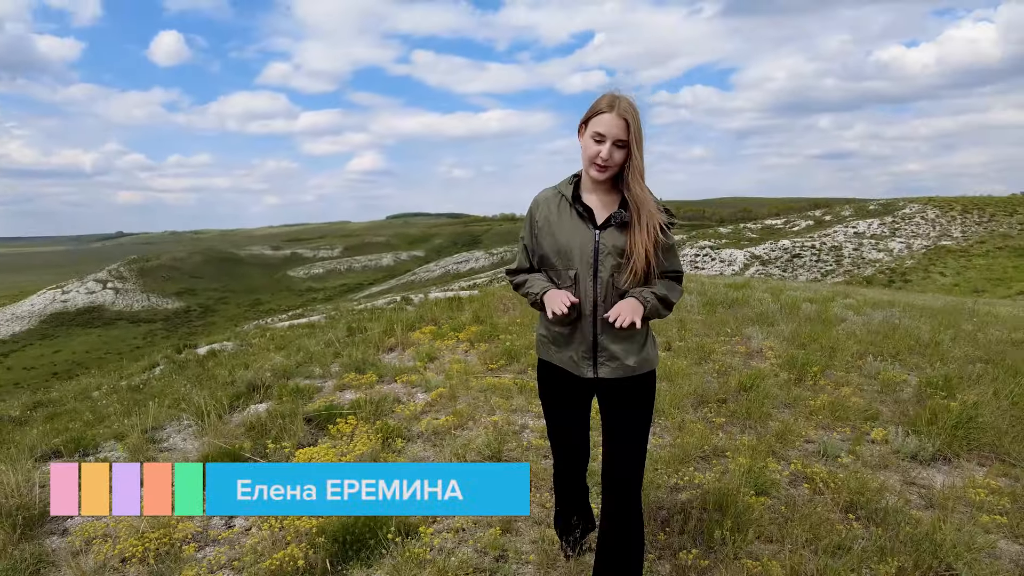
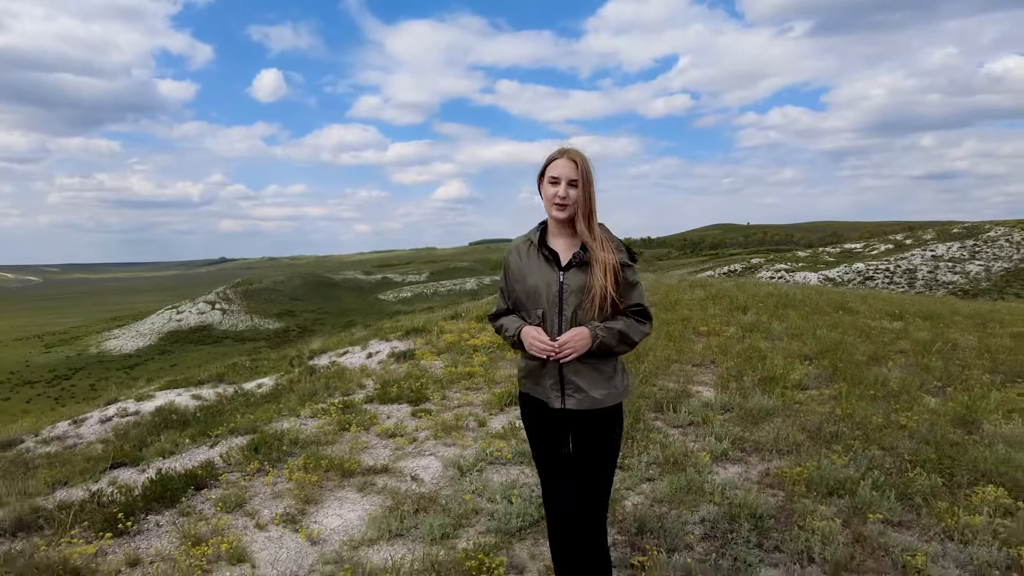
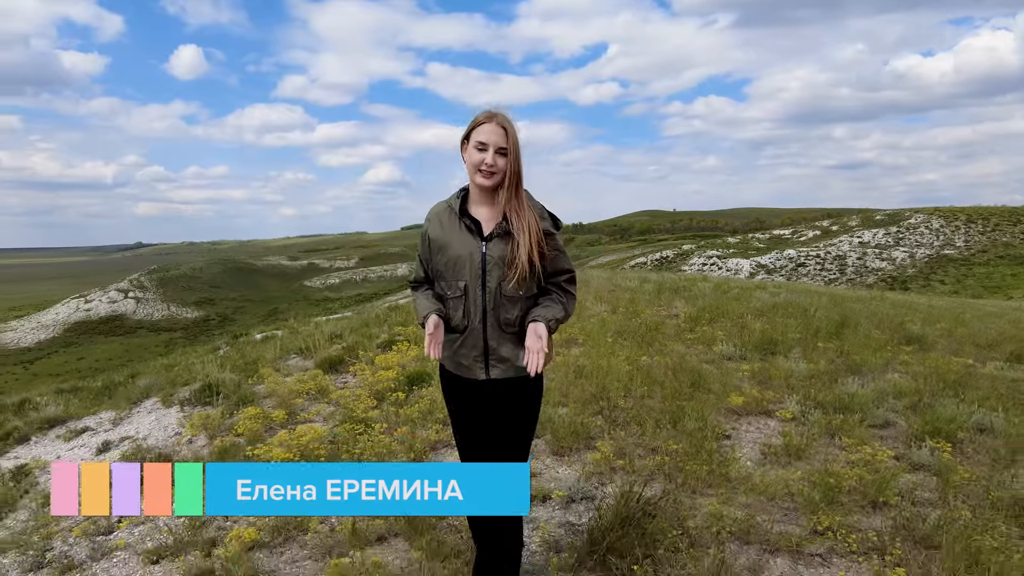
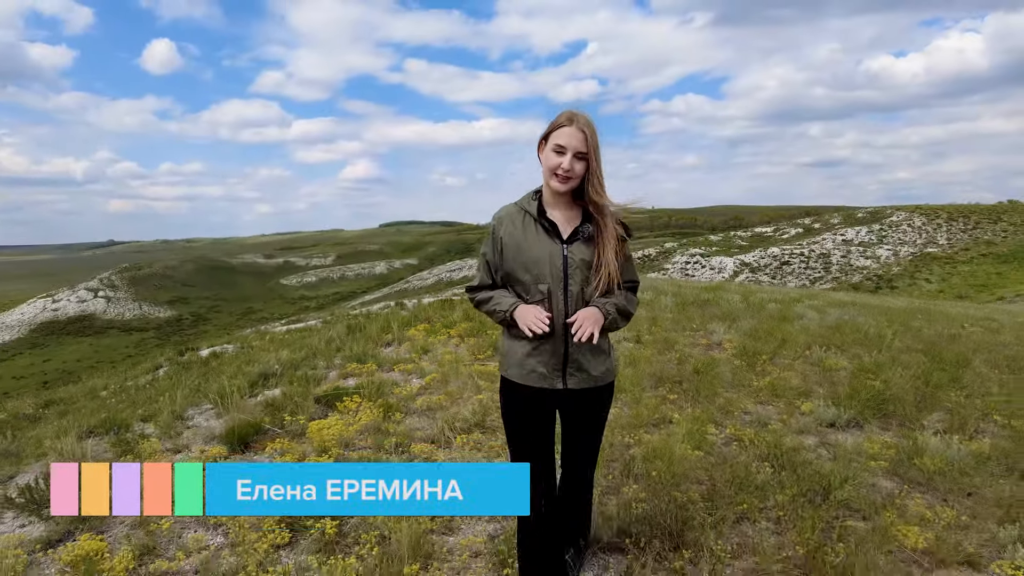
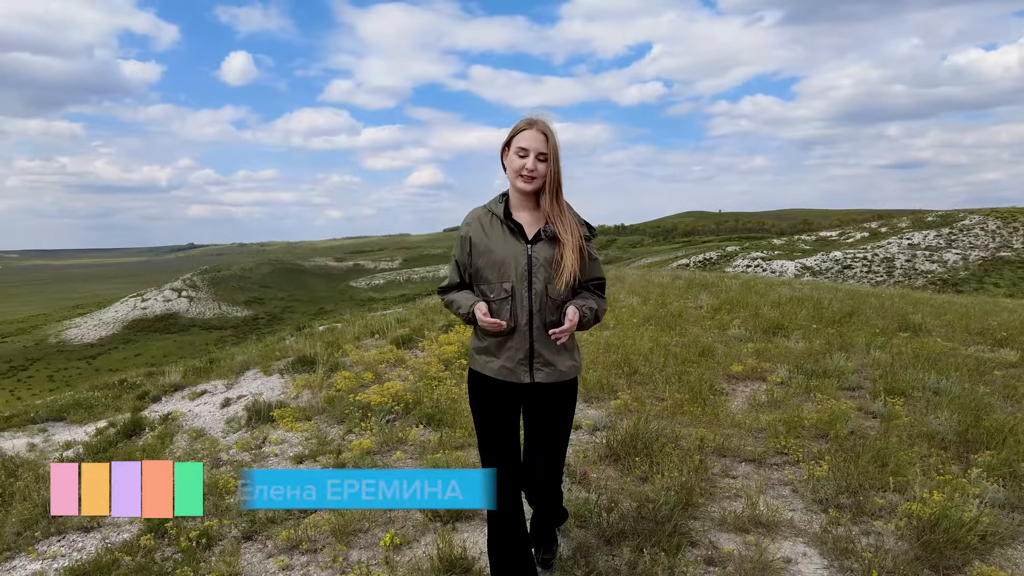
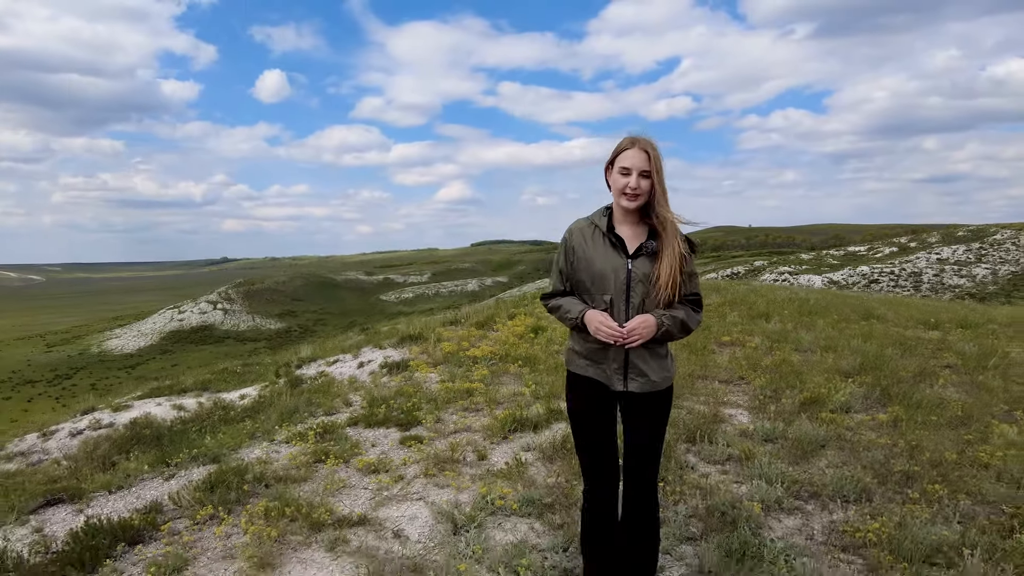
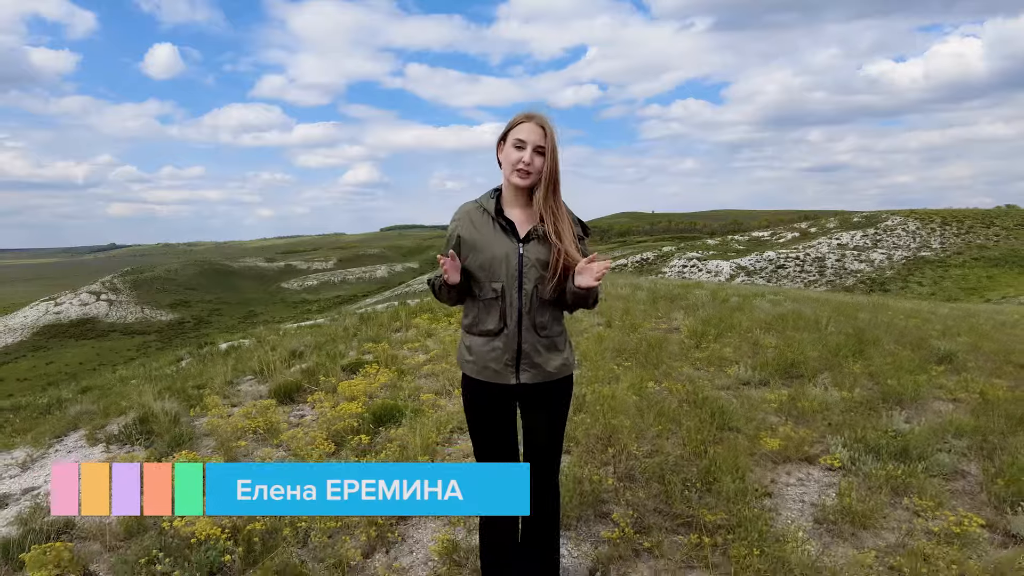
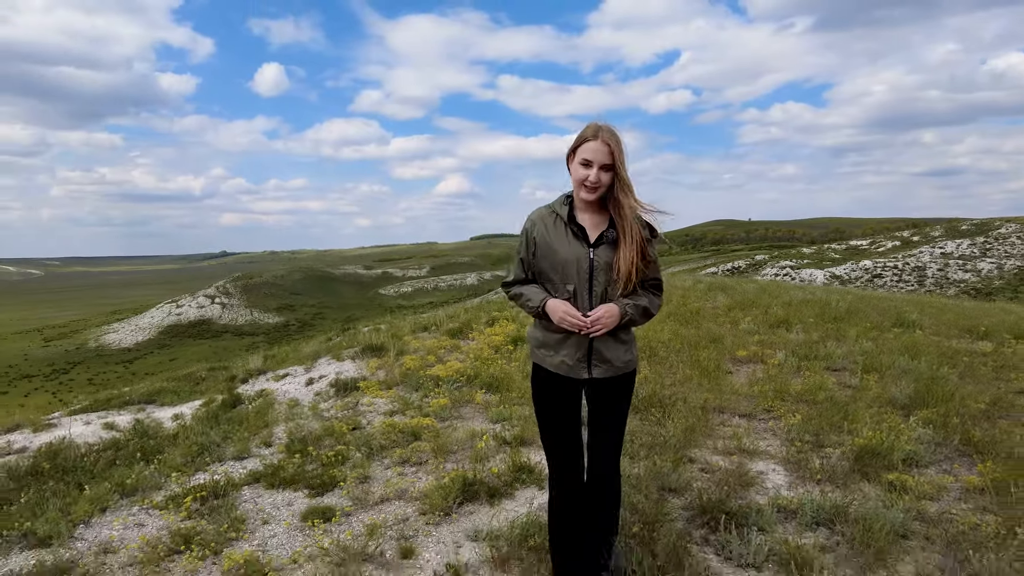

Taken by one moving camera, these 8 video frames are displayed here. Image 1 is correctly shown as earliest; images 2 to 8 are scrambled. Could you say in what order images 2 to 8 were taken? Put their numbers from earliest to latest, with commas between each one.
4, 7, 3, 5, 8, 6, 2
